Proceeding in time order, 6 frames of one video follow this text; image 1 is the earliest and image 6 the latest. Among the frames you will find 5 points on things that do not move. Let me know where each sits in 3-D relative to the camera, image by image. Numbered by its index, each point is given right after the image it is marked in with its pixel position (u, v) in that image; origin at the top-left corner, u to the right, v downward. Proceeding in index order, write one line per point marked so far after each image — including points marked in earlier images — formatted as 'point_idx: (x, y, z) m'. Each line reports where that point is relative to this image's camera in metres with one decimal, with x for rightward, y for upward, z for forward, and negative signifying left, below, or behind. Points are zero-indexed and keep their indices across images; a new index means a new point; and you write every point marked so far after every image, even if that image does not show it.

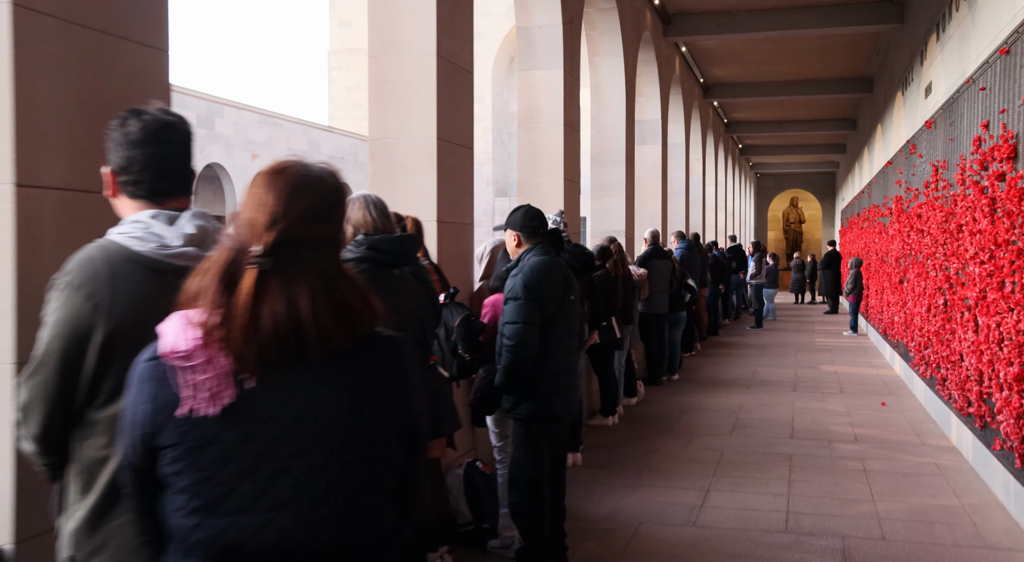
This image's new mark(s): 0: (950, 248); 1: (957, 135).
0: (+3.2, +0.2, +6.7) m
1: (+3.4, +1.1, +6.9) m
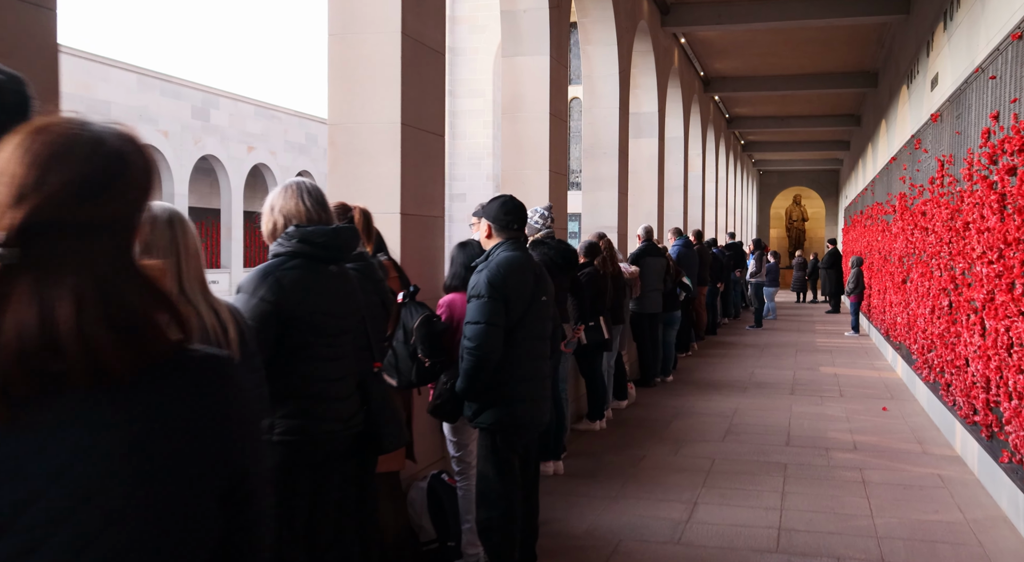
0: (+3.1, +0.2, +6.4) m
1: (+3.2, +1.1, +6.6) m
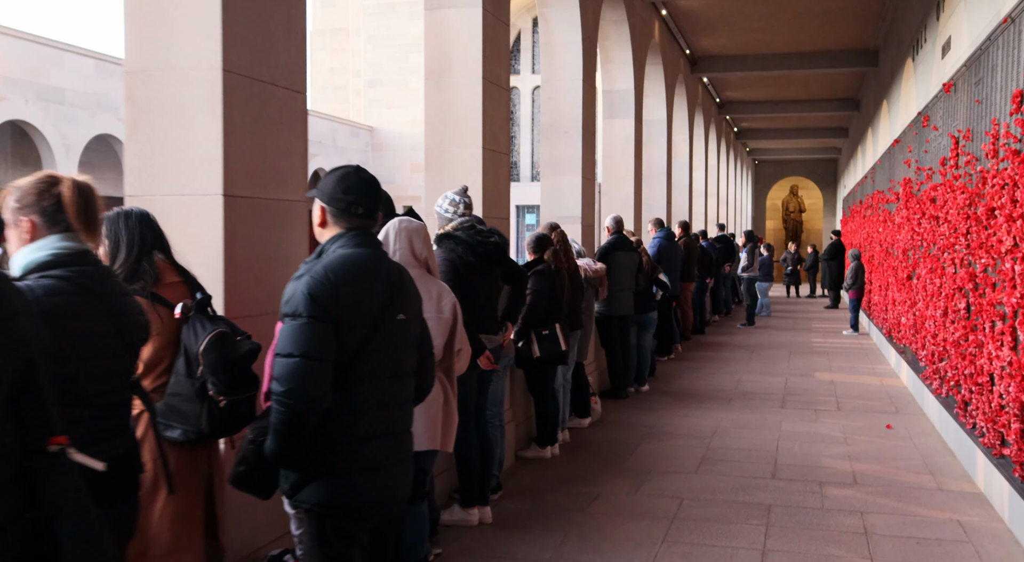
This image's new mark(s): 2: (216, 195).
0: (+2.7, +0.2, +5.3) m
1: (+2.8, +1.1, +5.5) m
2: (-0.9, +0.3, +2.8) m
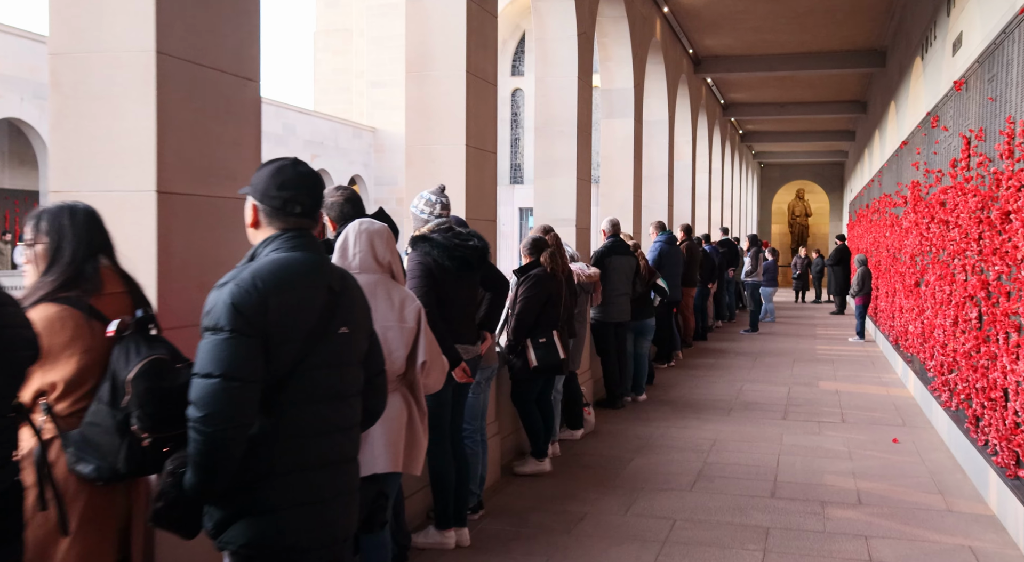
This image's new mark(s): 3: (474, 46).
0: (+2.6, +0.2, +5.0) m
1: (+2.7, +1.1, +5.2) m
2: (-1.0, +0.2, +2.6) m
3: (-0.2, +1.3, +5.0) m
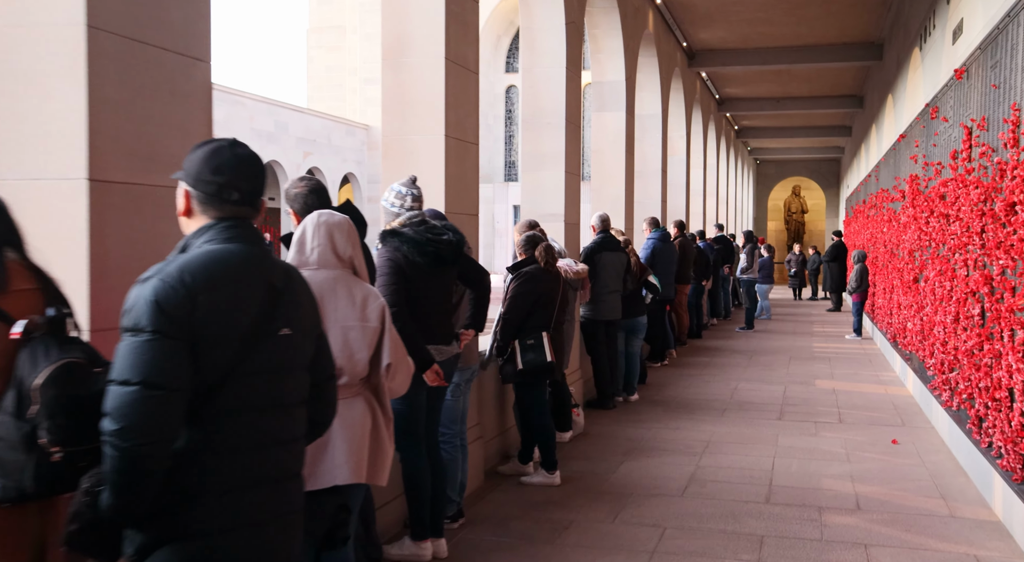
0: (+2.5, +0.2, +4.7) m
1: (+2.7, +1.1, +4.9) m
2: (-1.1, +0.3, +2.3) m
3: (-0.3, +1.3, +4.8) m
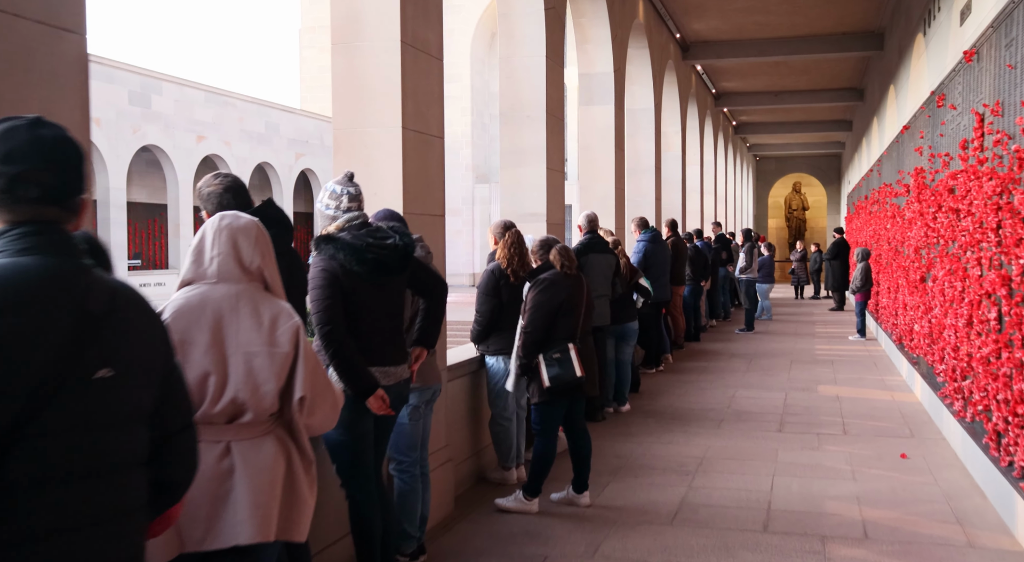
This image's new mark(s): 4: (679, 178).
0: (+2.3, +0.2, +4.3) m
1: (+2.5, +1.1, +4.5) m
2: (-1.3, +0.2, +1.9) m
3: (-0.5, +1.3, +4.3) m
4: (+2.5, +1.6, +13.9) m
